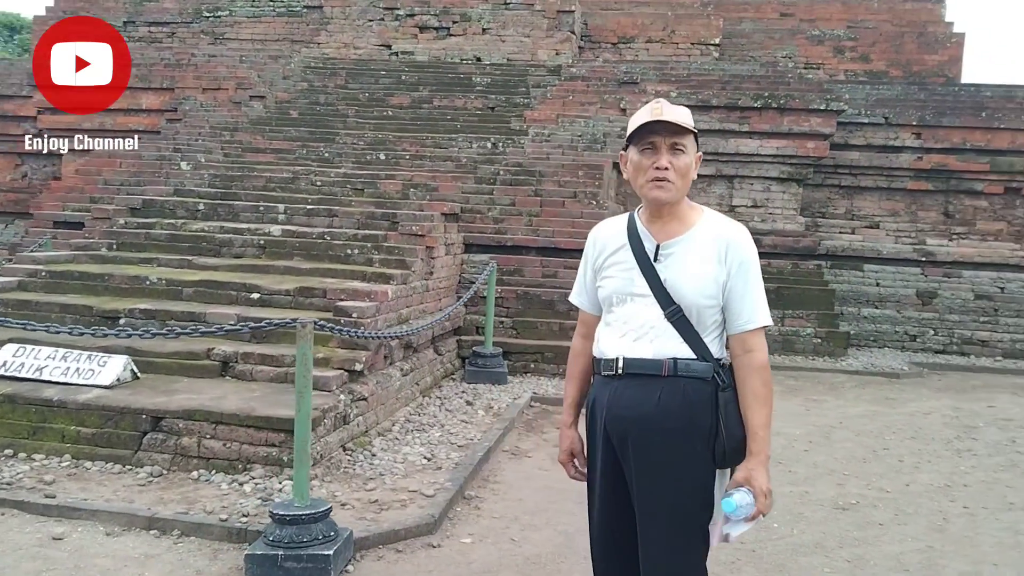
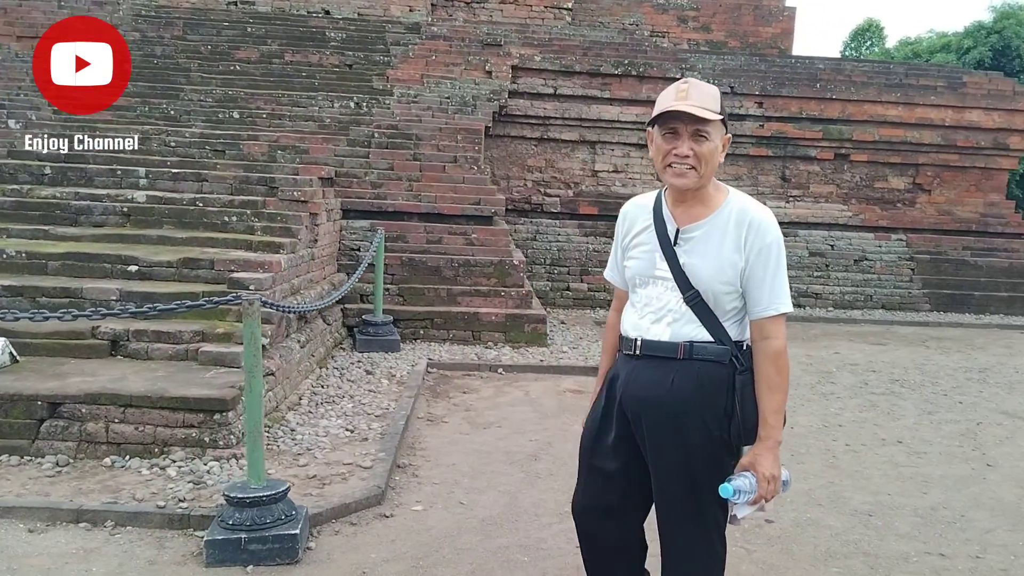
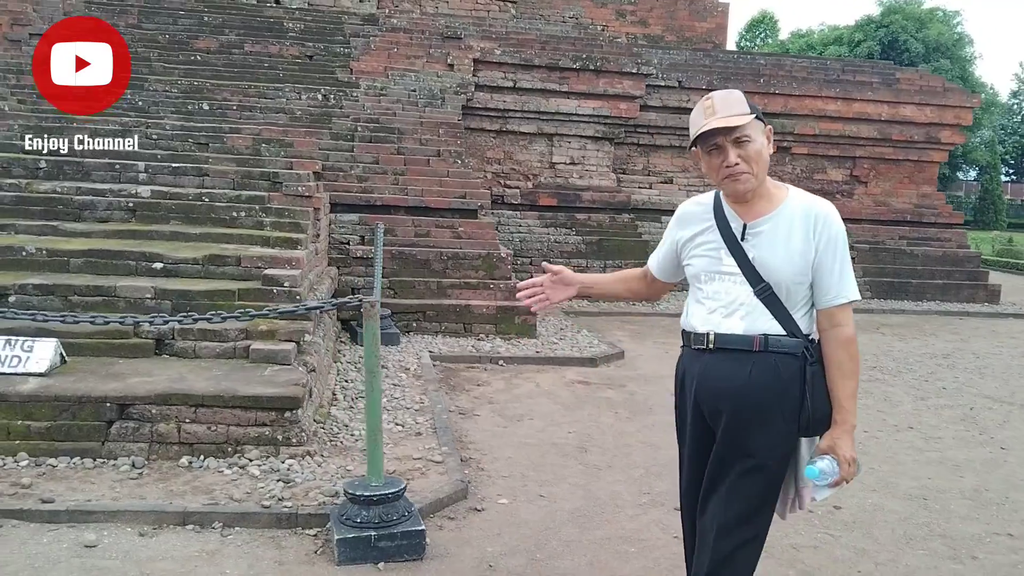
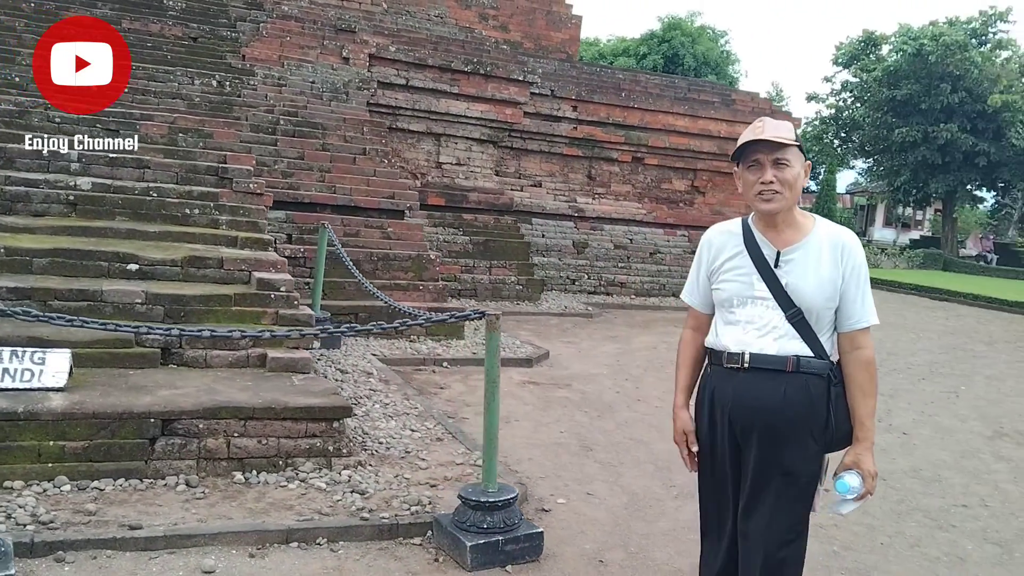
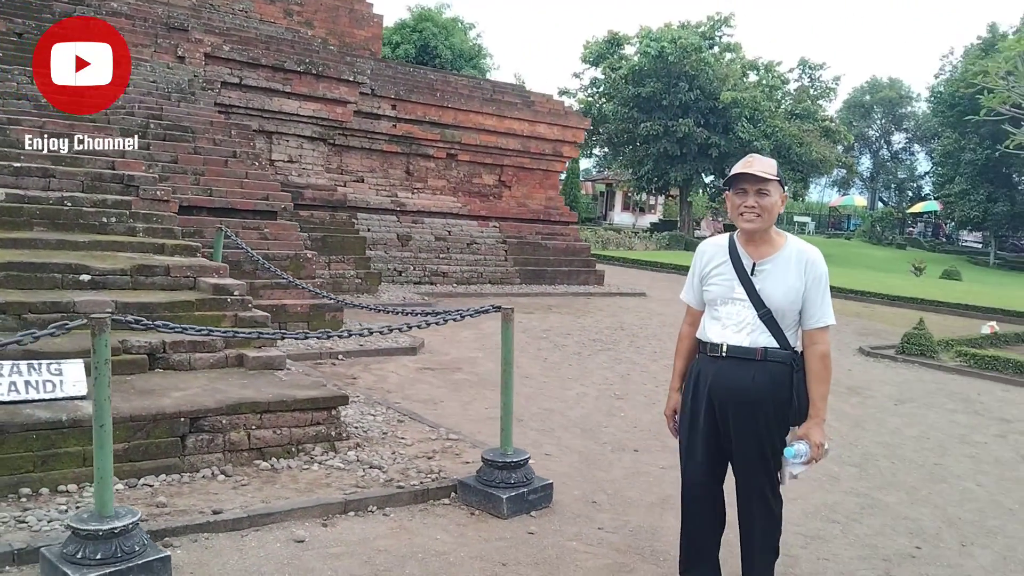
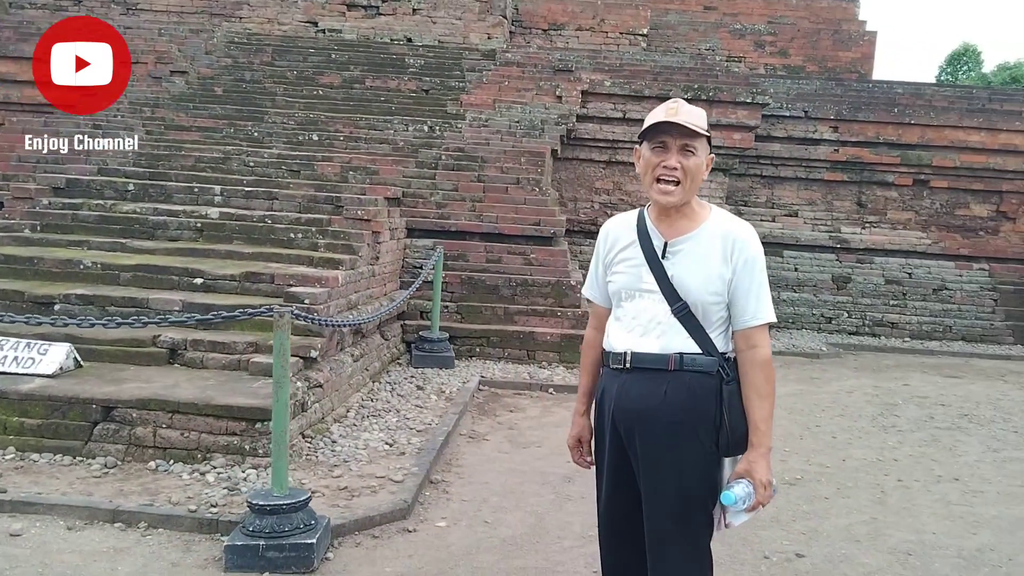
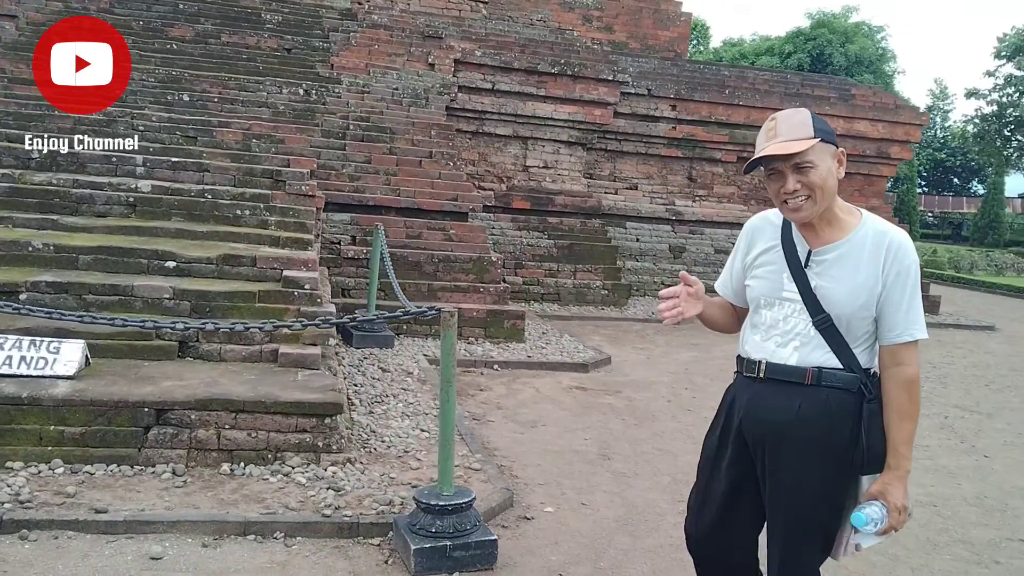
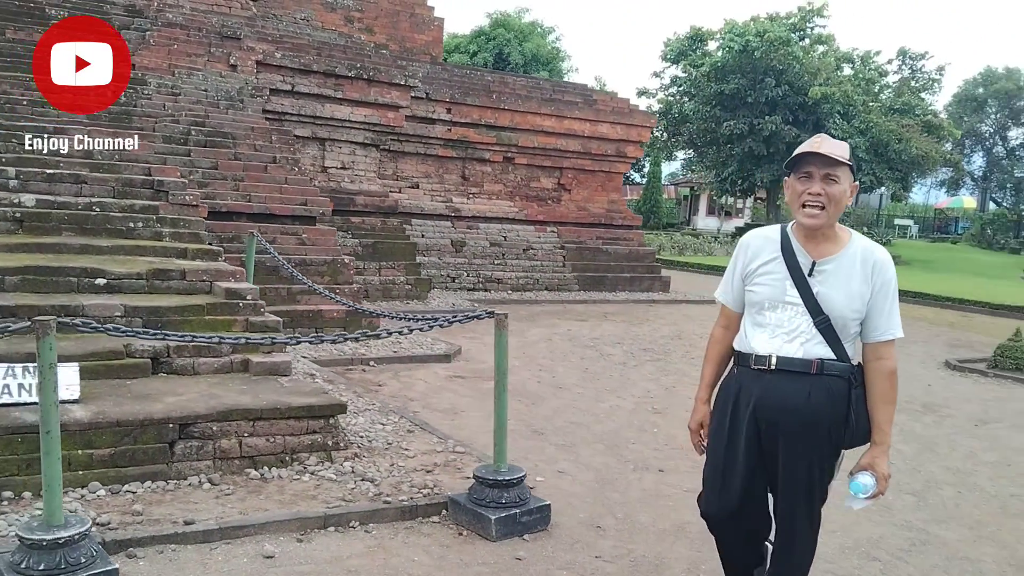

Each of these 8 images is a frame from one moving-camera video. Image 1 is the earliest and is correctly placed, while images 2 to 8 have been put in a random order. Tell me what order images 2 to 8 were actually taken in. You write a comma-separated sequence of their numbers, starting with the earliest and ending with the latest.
6, 2, 3, 7, 4, 8, 5
